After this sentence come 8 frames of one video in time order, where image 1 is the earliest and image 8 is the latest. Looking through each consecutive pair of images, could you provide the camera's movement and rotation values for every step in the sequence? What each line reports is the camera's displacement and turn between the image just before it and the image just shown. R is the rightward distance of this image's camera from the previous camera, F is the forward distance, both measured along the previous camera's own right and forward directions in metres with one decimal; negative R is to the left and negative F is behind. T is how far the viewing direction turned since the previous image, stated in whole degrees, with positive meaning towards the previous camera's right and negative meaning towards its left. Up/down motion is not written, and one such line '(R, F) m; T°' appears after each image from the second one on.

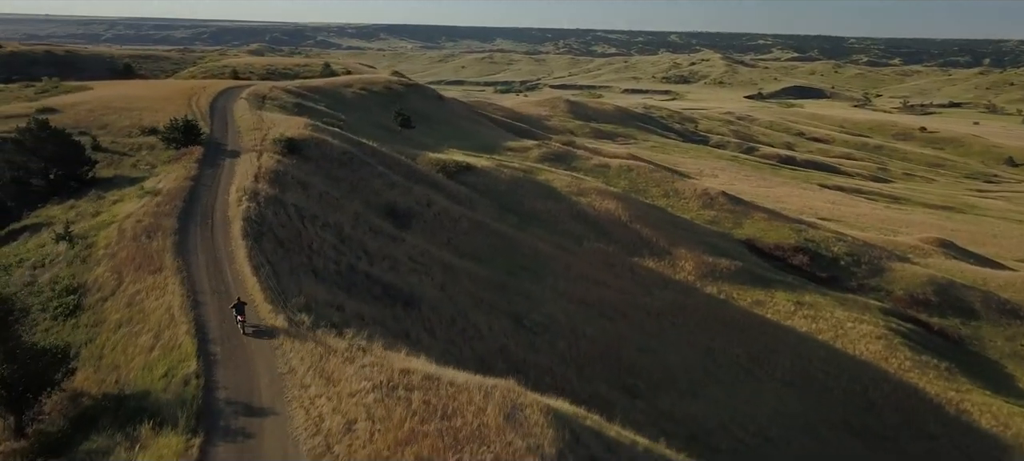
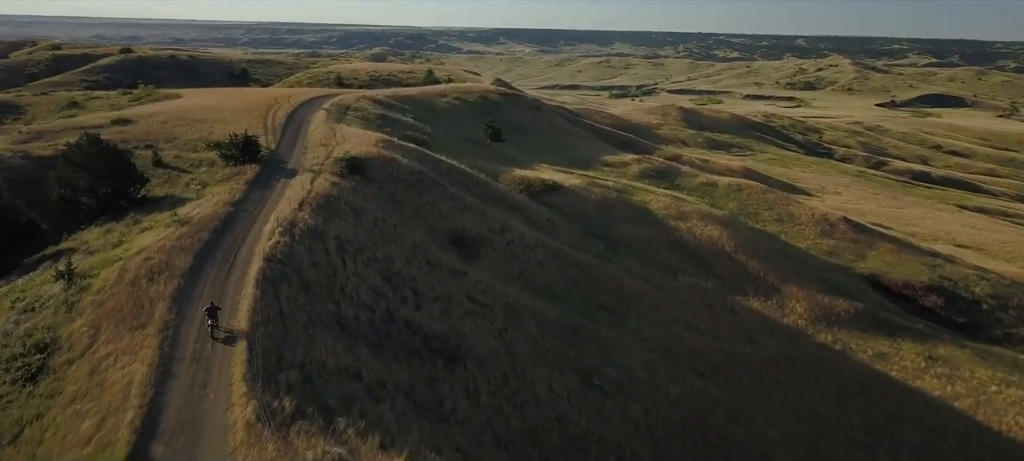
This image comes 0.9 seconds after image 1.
(+1.3, +4.2) m; -8°
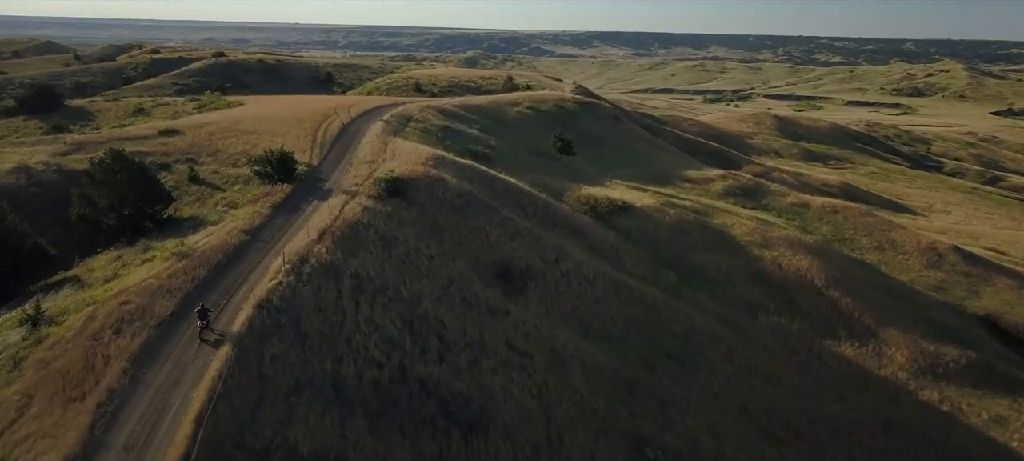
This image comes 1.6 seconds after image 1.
(+1.3, +3.7) m; -6°
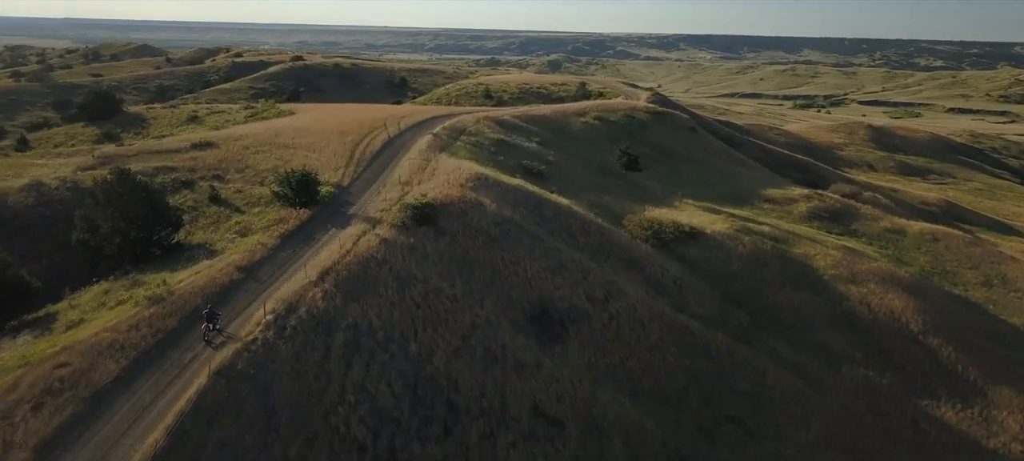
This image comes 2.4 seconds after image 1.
(+1.3, +3.8) m; -6°
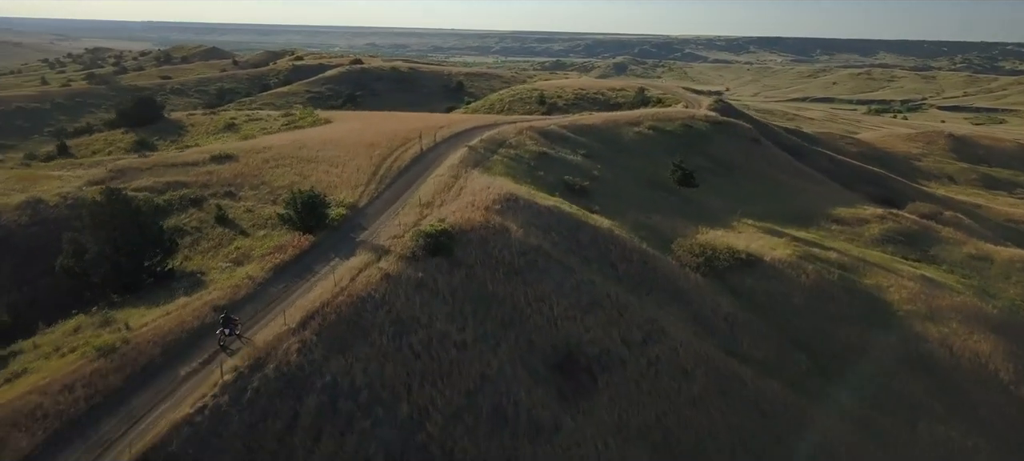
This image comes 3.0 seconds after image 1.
(+1.1, +3.2) m; -4°
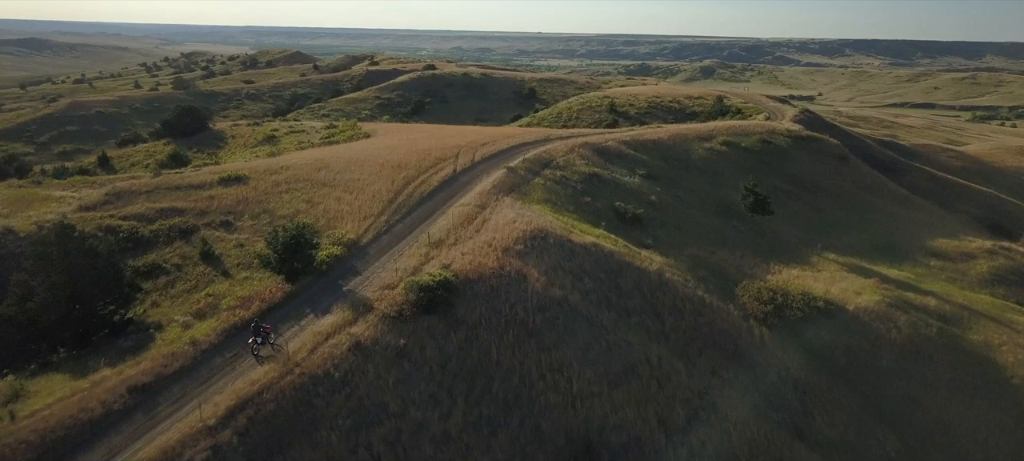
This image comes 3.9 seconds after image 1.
(+1.7, +4.6) m; -6°
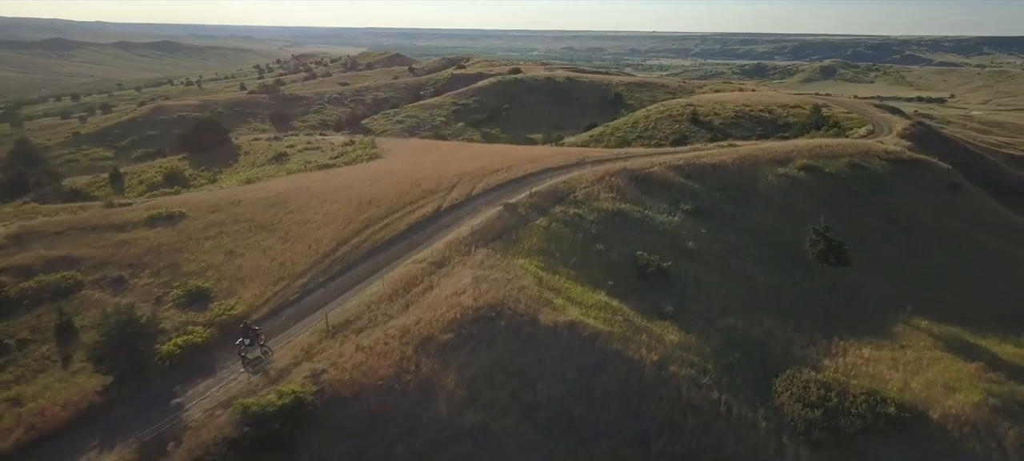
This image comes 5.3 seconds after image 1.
(+4.1, +7.1) m; -7°
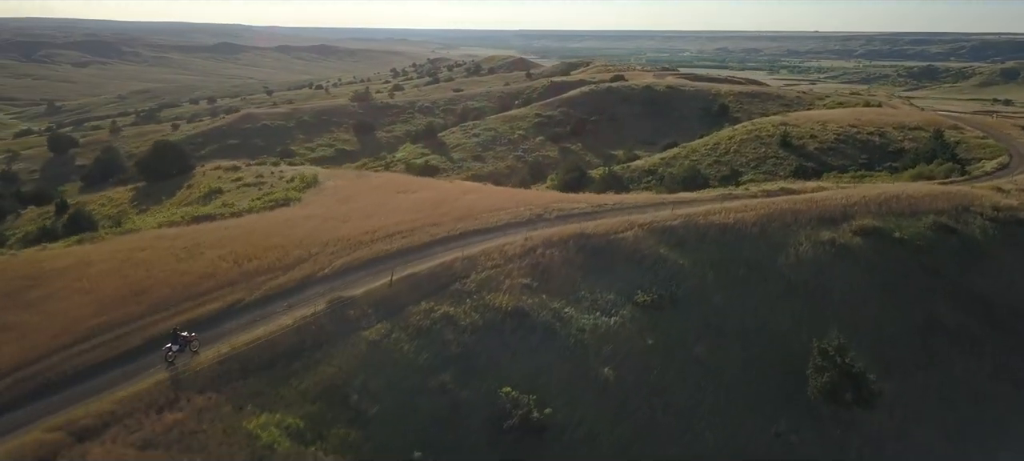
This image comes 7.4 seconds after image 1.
(+8.0, +10.4) m; -10°
